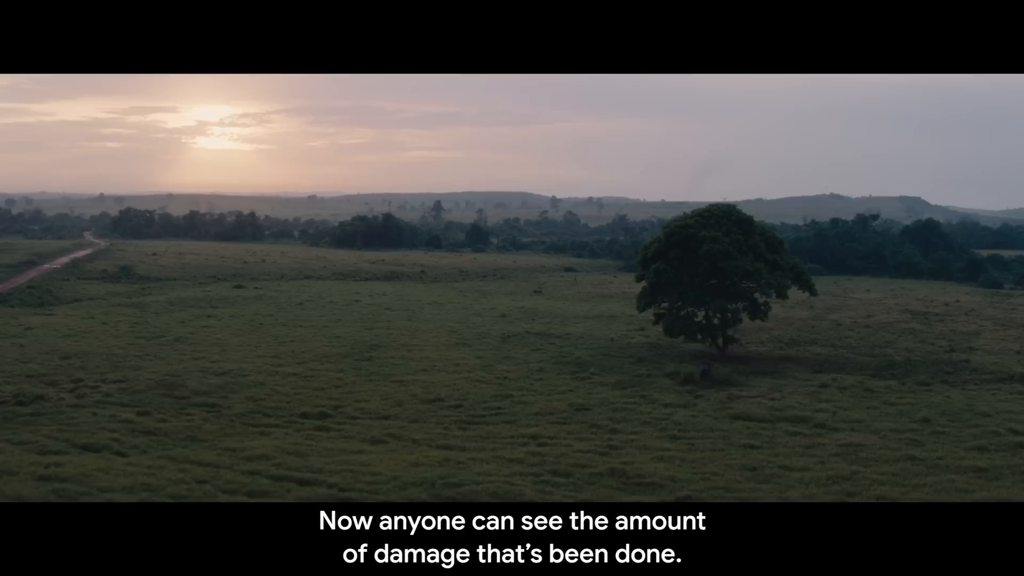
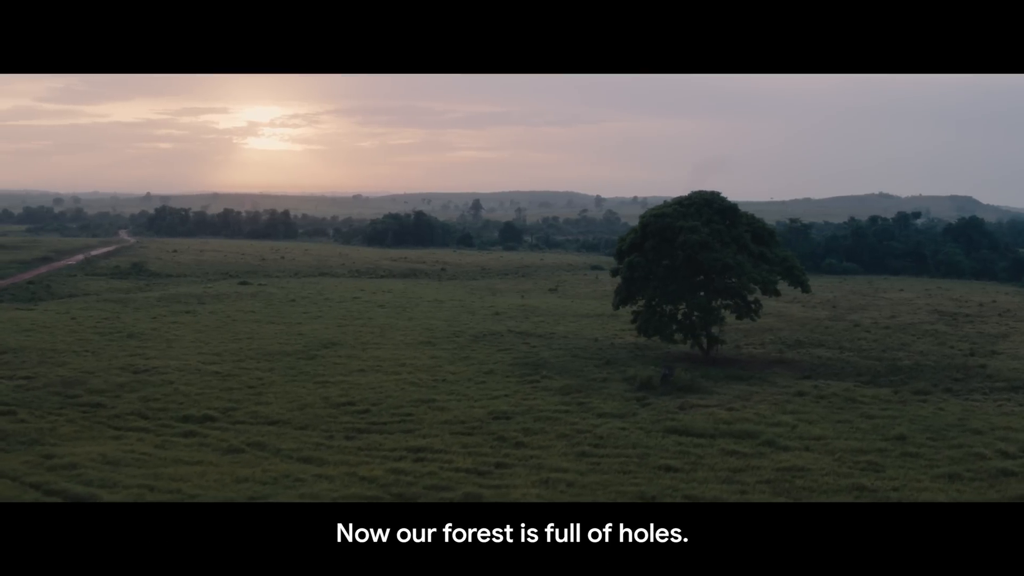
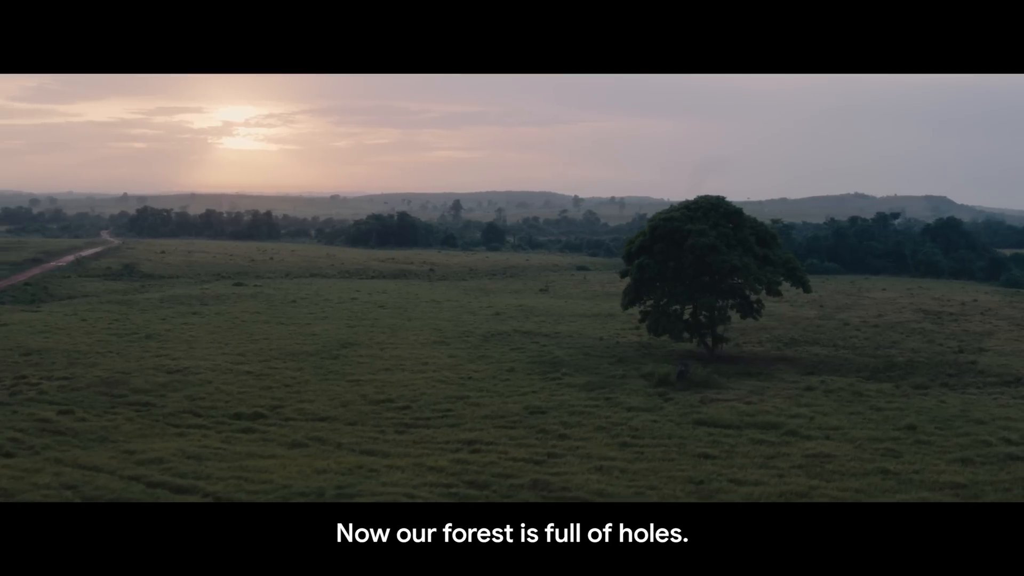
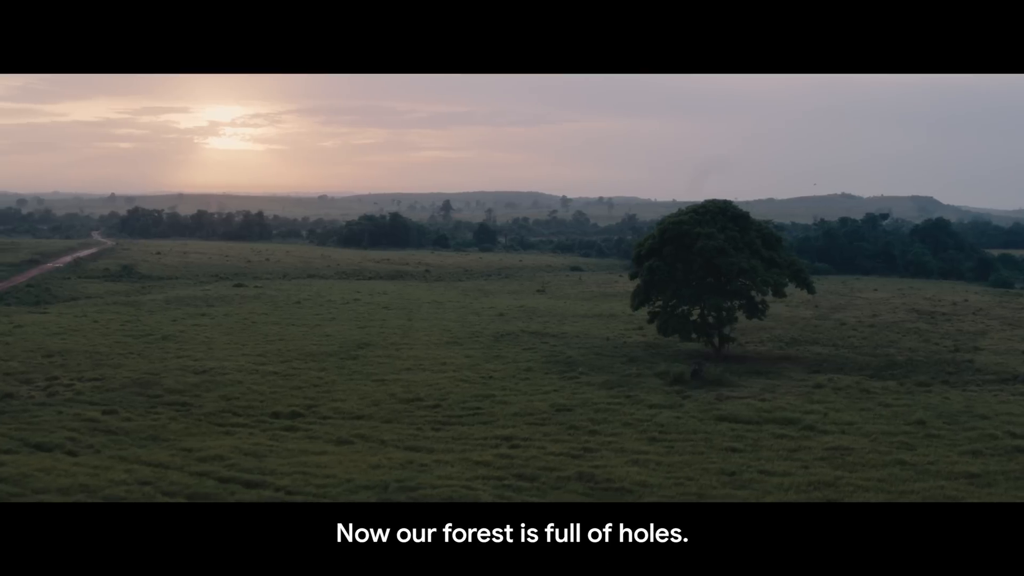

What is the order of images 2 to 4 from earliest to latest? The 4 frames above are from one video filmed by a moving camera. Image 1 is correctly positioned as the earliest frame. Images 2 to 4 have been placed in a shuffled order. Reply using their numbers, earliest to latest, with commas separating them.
4, 3, 2
